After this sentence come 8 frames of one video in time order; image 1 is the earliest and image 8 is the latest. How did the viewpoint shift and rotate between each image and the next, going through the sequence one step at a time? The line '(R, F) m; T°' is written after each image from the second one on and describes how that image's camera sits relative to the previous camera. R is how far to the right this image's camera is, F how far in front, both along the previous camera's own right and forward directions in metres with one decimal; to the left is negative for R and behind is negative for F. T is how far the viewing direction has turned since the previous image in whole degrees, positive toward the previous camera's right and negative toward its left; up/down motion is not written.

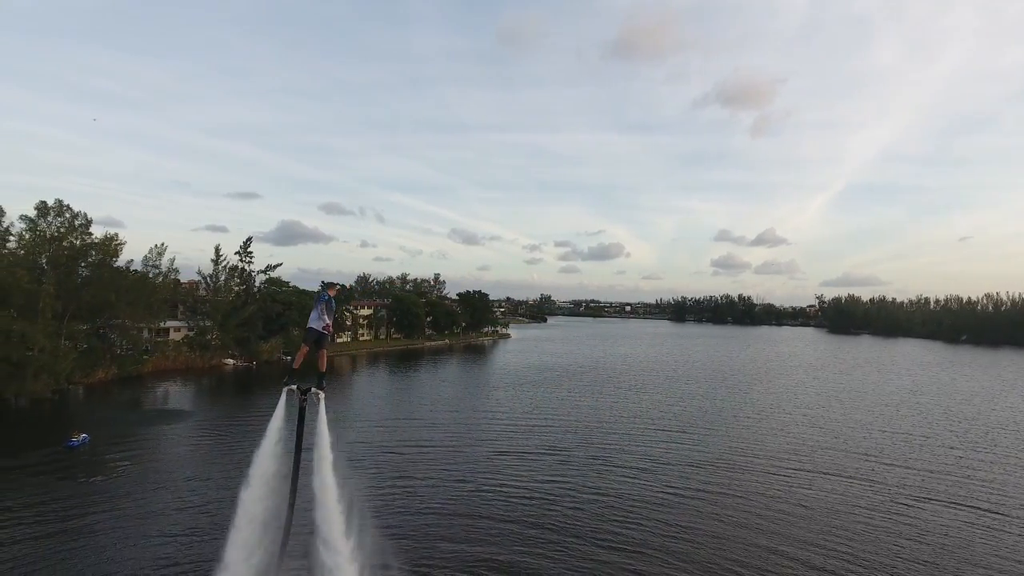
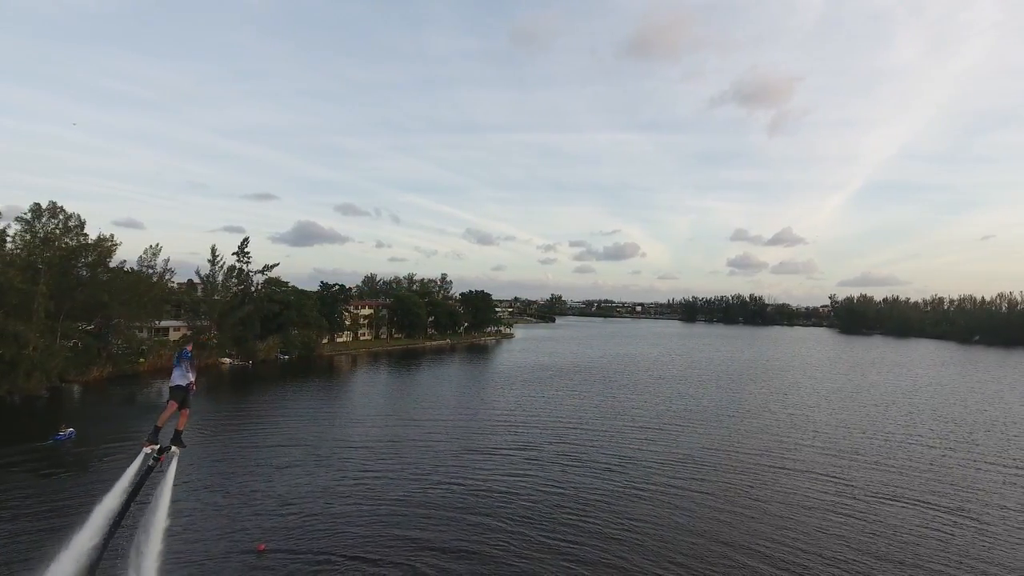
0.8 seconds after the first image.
(+1.6, -0.5) m; -1°
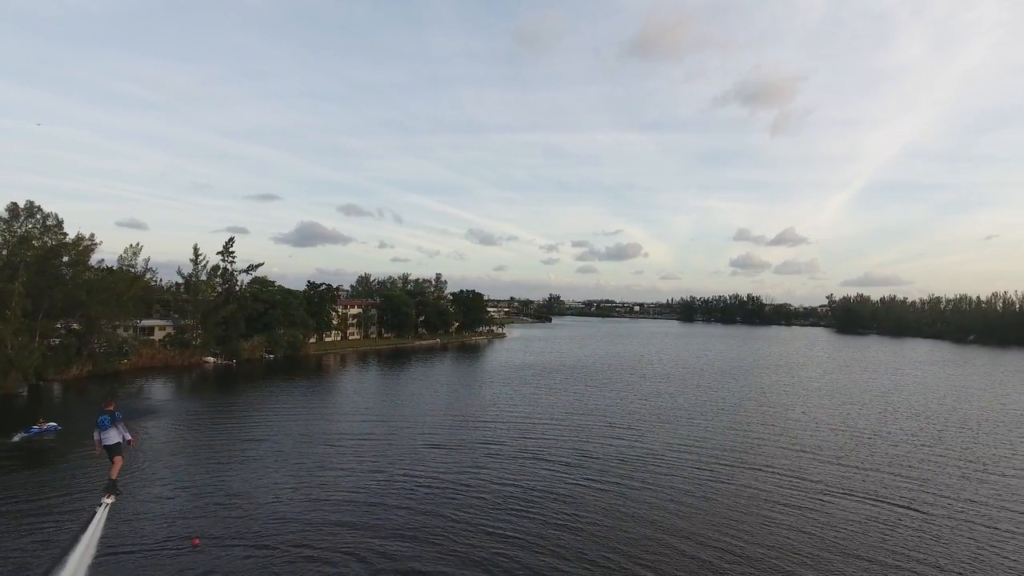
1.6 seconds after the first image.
(+1.5, -0.4) m; 0°
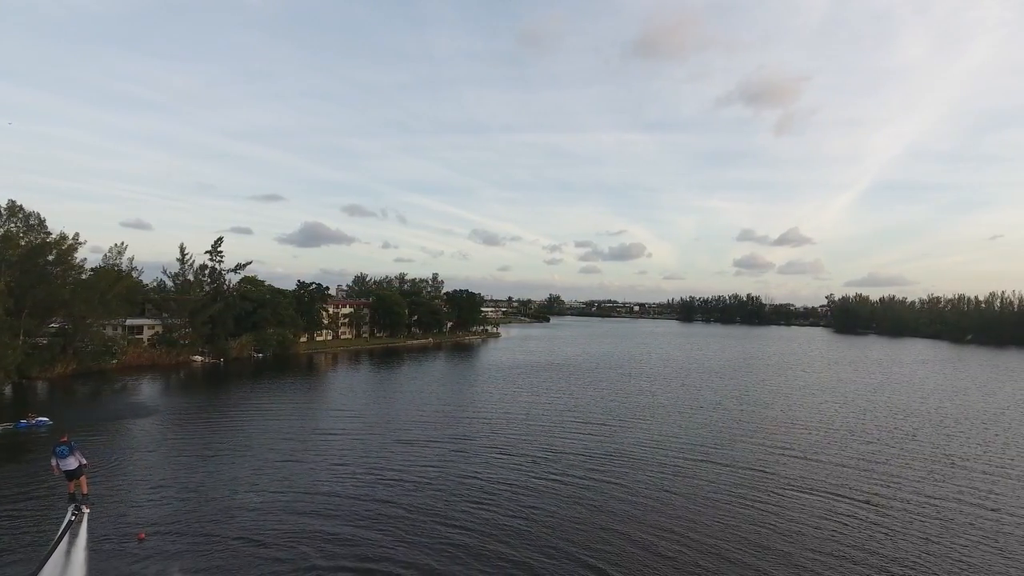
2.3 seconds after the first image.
(+1.3, -0.4) m; 0°
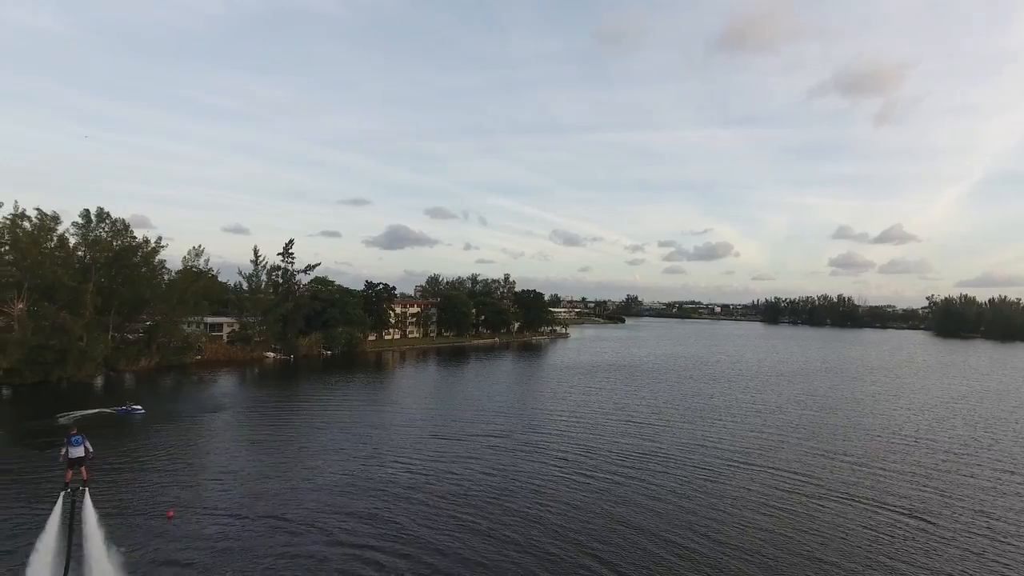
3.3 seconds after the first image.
(+1.7, -0.2) m; -7°
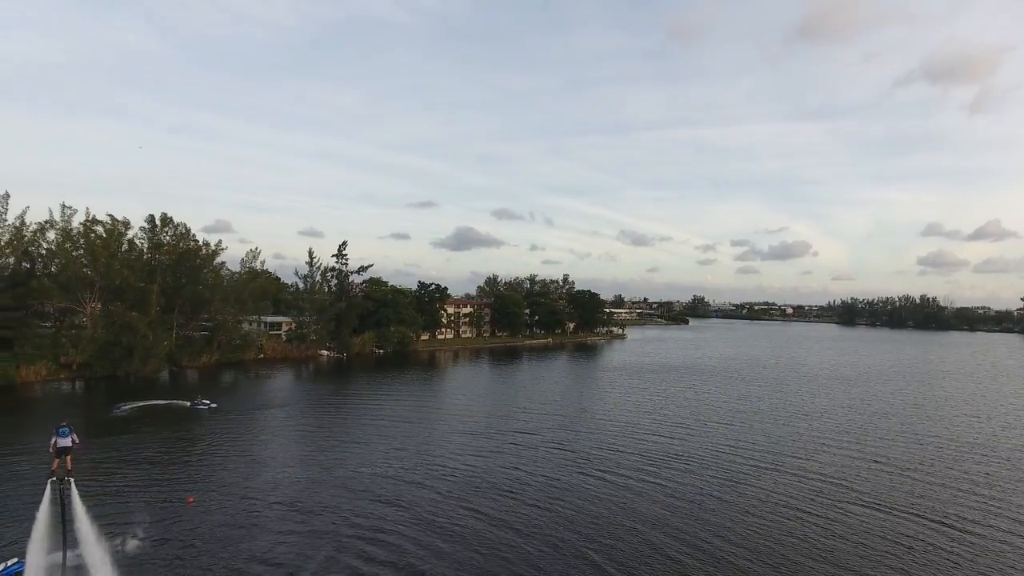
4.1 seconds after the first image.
(+1.6, -0.3) m; -6°
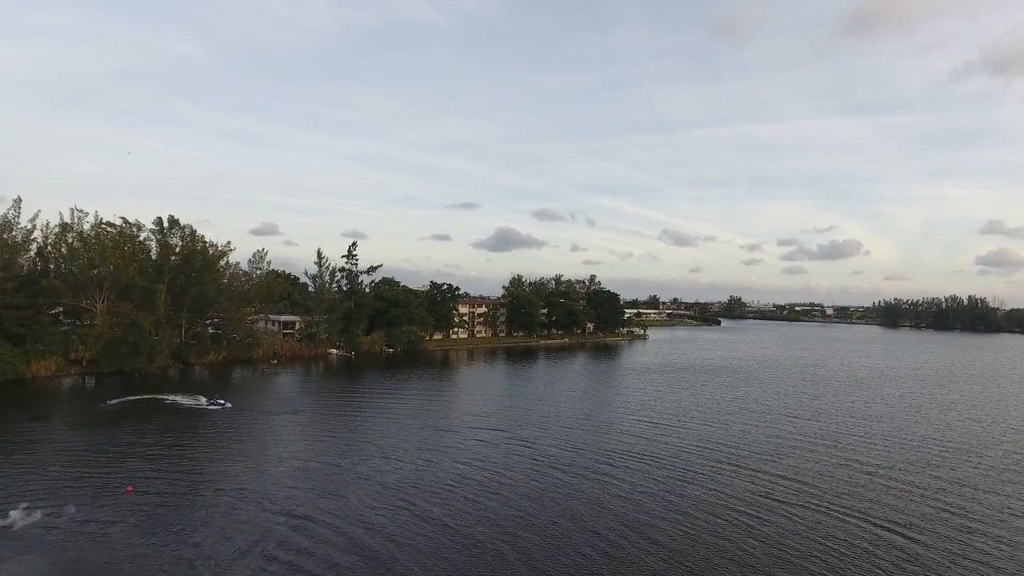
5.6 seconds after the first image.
(+2.8, -0.5) m; -3°
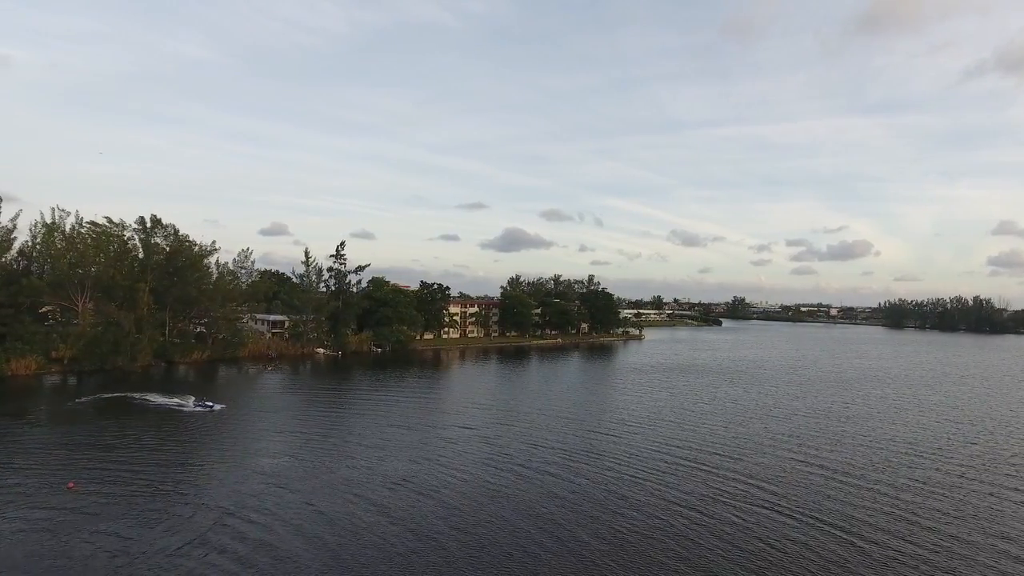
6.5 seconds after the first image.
(+1.7, -0.2) m; 0°
